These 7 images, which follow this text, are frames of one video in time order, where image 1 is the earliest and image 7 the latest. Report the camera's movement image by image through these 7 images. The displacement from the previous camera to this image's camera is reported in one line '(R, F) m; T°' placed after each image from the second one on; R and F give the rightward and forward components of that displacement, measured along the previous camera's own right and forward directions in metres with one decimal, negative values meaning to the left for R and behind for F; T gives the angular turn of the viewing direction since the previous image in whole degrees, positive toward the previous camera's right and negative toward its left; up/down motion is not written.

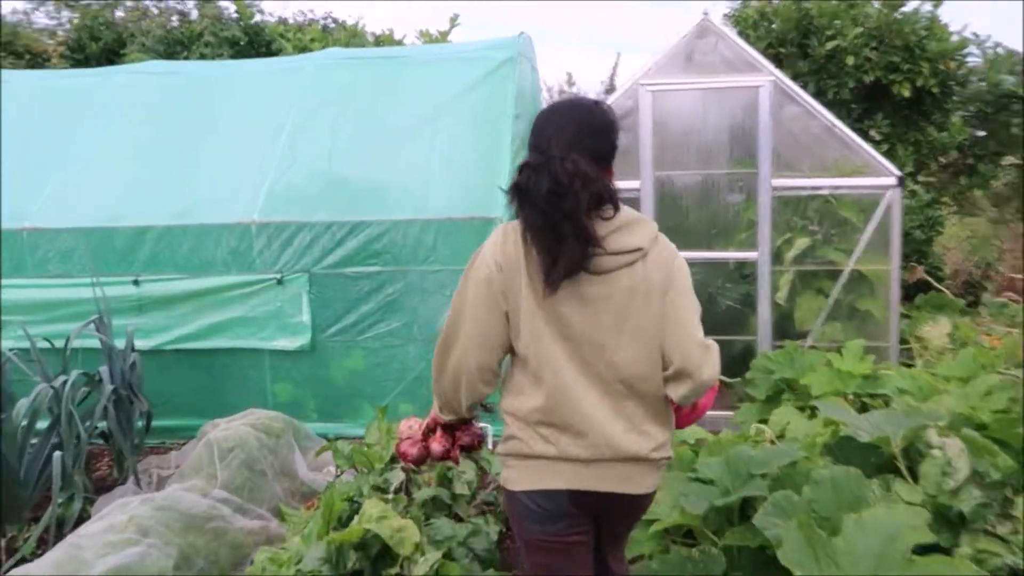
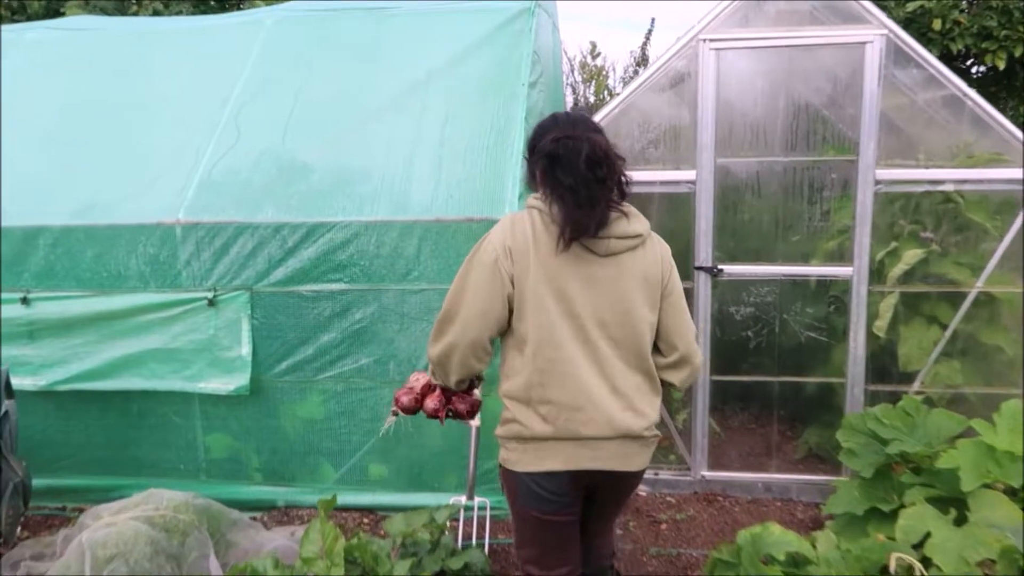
(0.0, +1.3) m; -1°
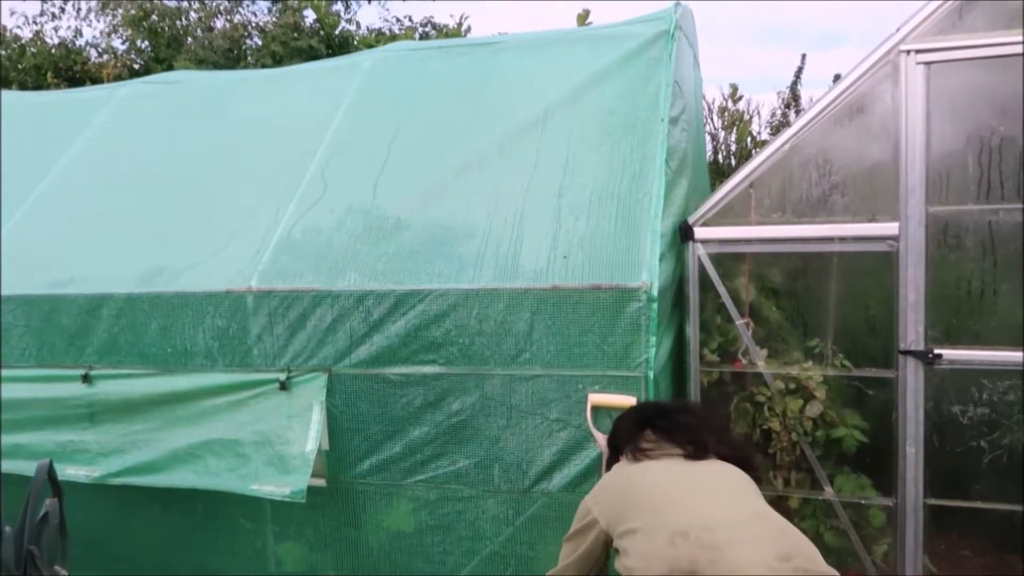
(-0.1, +0.8) m; -9°
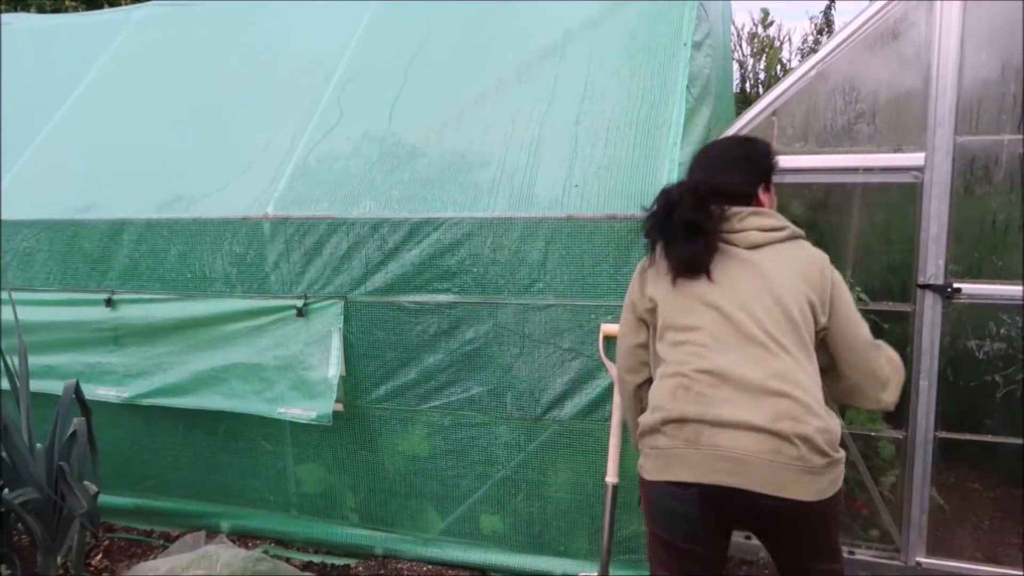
(0.0, 0.0) m; -2°
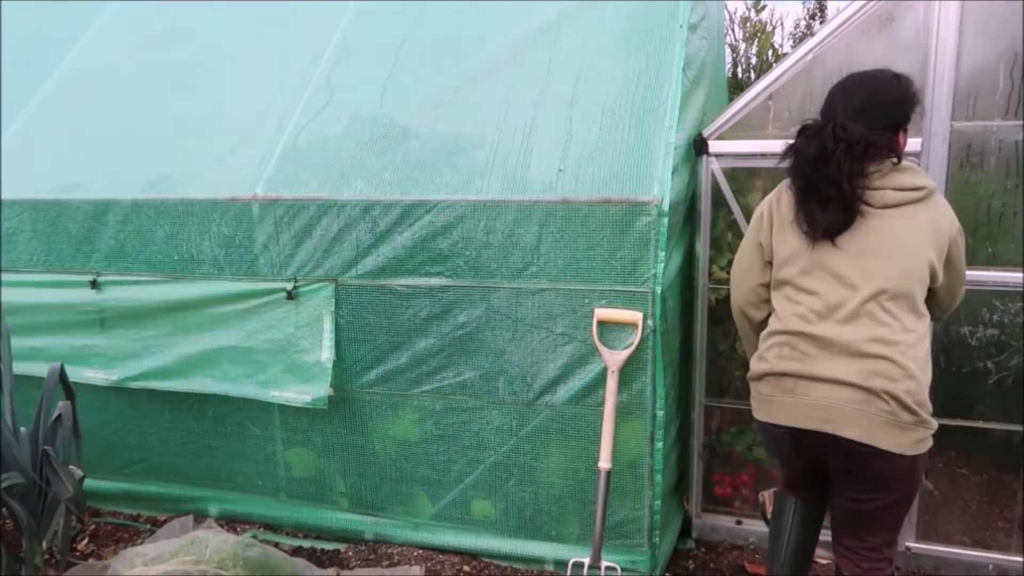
(0.0, 0.0) m; +1°
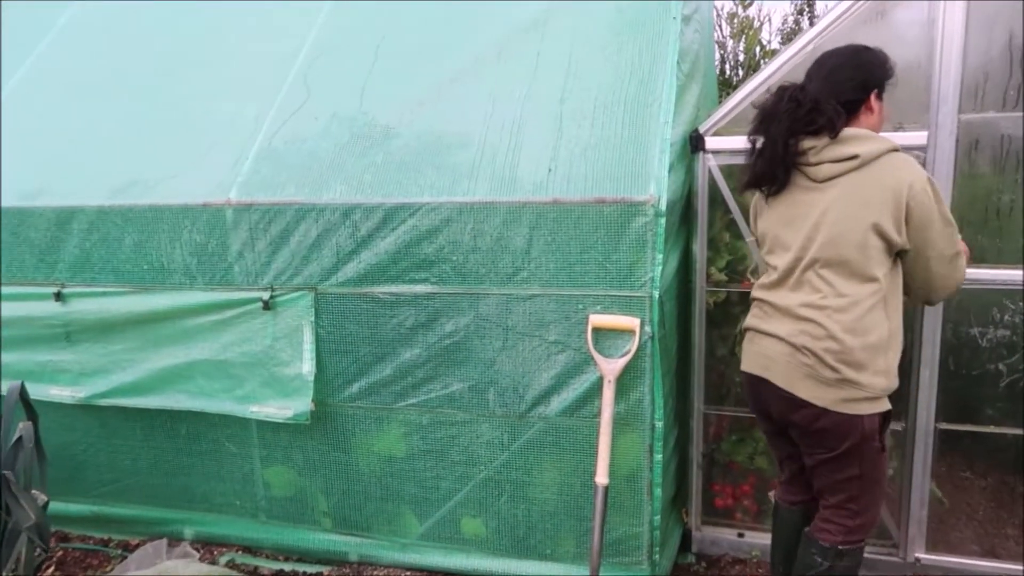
(0.0, +0.1) m; +1°
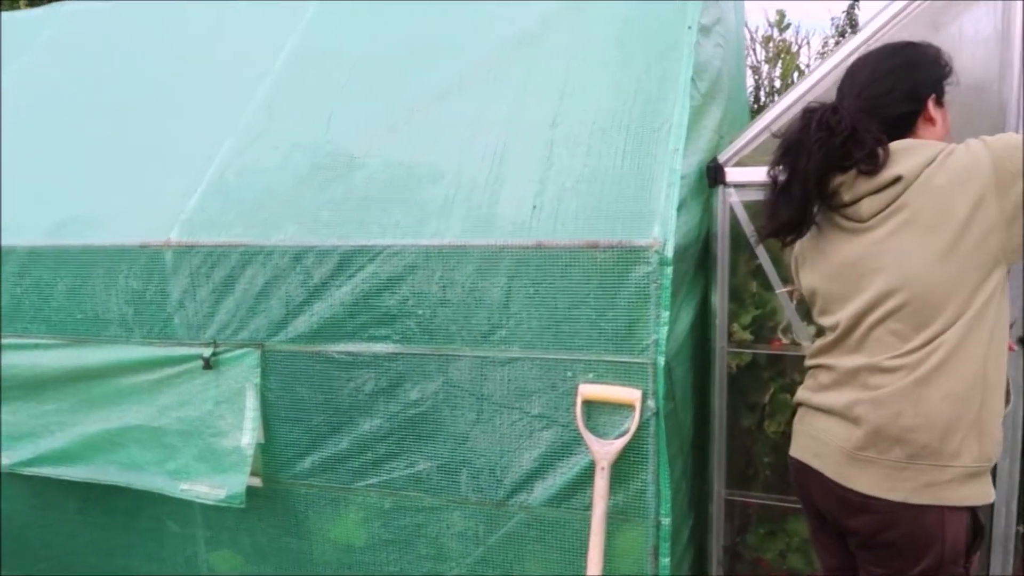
(+0.2, +0.5) m; -3°
